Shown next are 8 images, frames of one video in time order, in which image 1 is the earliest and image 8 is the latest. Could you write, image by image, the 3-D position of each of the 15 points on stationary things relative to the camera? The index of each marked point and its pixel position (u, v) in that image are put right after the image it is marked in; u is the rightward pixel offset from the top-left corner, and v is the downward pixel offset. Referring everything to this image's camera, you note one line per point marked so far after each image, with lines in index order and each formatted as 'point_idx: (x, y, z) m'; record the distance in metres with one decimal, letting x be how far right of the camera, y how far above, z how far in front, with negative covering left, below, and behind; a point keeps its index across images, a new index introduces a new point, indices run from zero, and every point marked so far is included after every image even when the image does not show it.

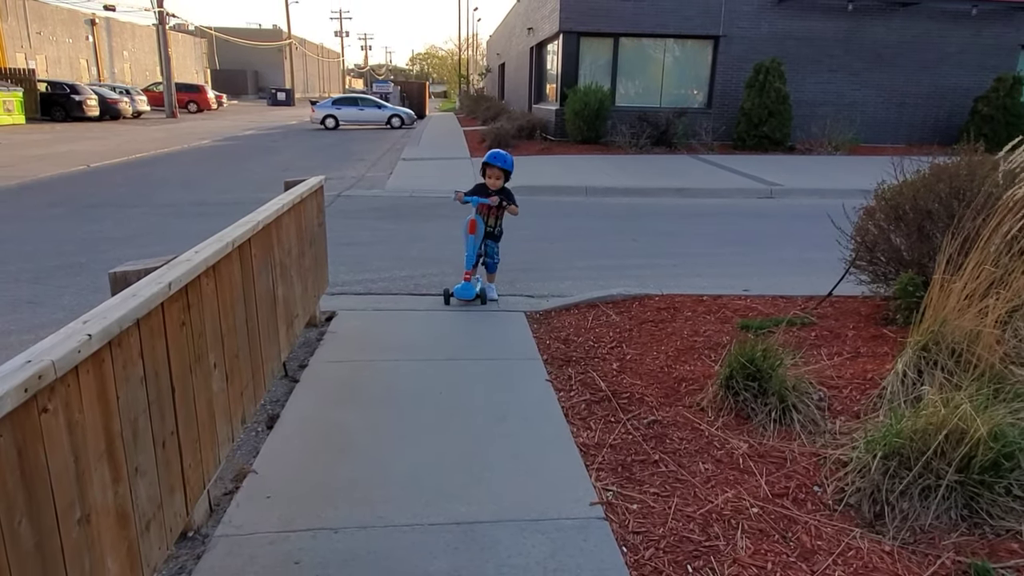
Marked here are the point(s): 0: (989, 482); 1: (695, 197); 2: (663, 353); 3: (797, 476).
0: (+1.8, -0.7, +2.8) m
1: (+3.2, +1.6, +13.0) m
2: (+0.9, -0.4, +4.5) m
3: (+1.2, -0.8, +3.1) m
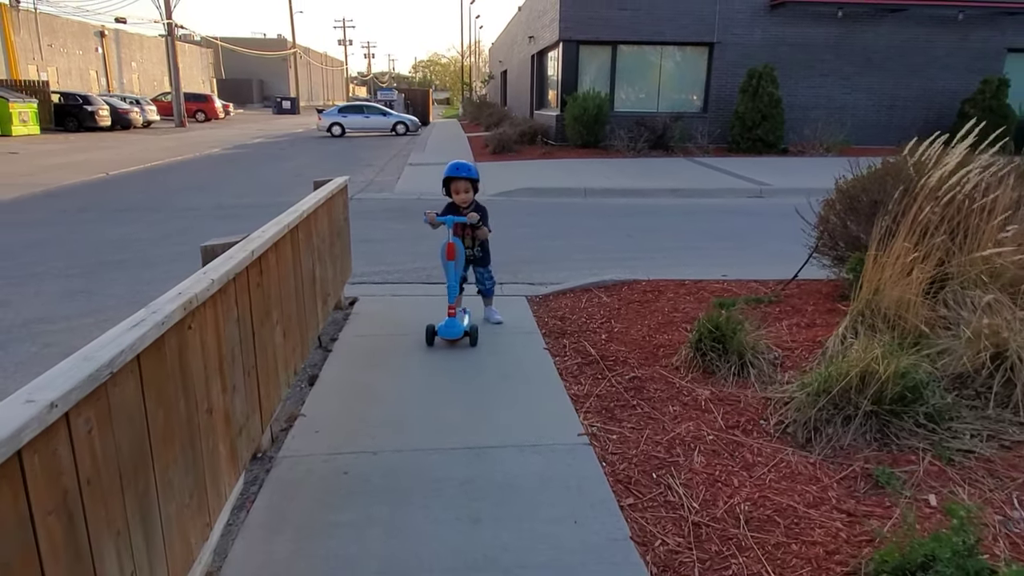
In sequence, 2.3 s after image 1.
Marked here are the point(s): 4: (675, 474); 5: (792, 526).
0: (+1.8, -0.6, +3.5) m
1: (+3.2, +1.6, +13.7) m
2: (+0.9, -0.3, +5.2) m
3: (+1.2, -0.6, +3.8) m
4: (+0.7, -0.8, +3.2) m
5: (+1.0, -0.9, +2.8) m
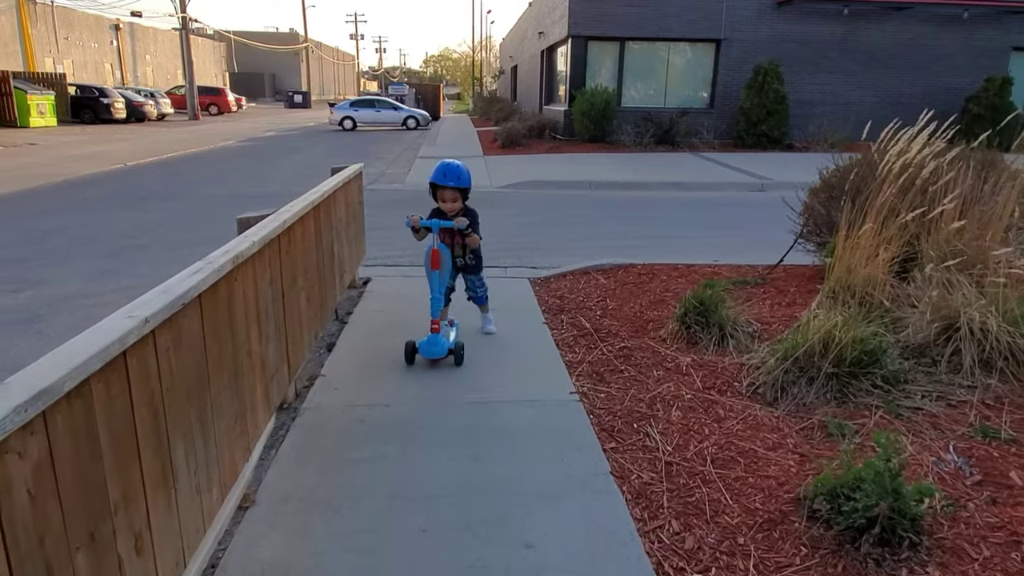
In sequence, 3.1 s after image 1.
0: (+1.8, -0.5, +3.9) m
1: (+3.3, +1.8, +14.1) m
2: (+1.0, -0.1, +5.6) m
3: (+1.2, -0.5, +4.2) m
4: (+0.7, -0.7, +3.7) m
5: (+1.0, -0.7, +3.2) m
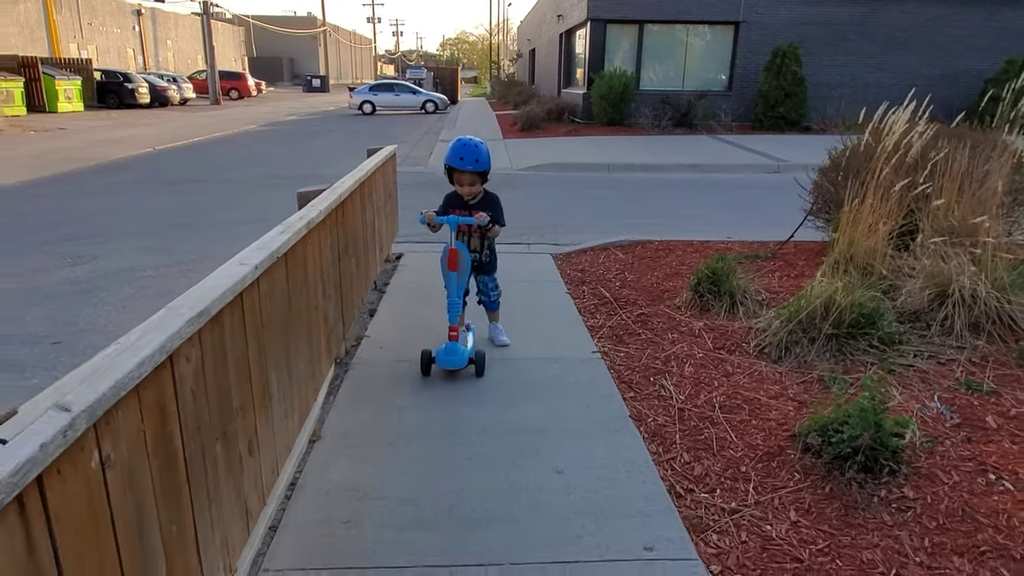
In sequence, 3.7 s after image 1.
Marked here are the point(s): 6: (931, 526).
0: (+2.0, -0.3, +4.3) m
1: (+3.7, +2.2, +14.4) m
2: (+1.2, +0.1, +6.0) m
3: (+1.3, -0.3, +4.6) m
4: (+0.8, -0.5, +4.1) m
5: (+1.2, -0.6, +3.6) m
6: (+1.5, -0.8, +2.7) m
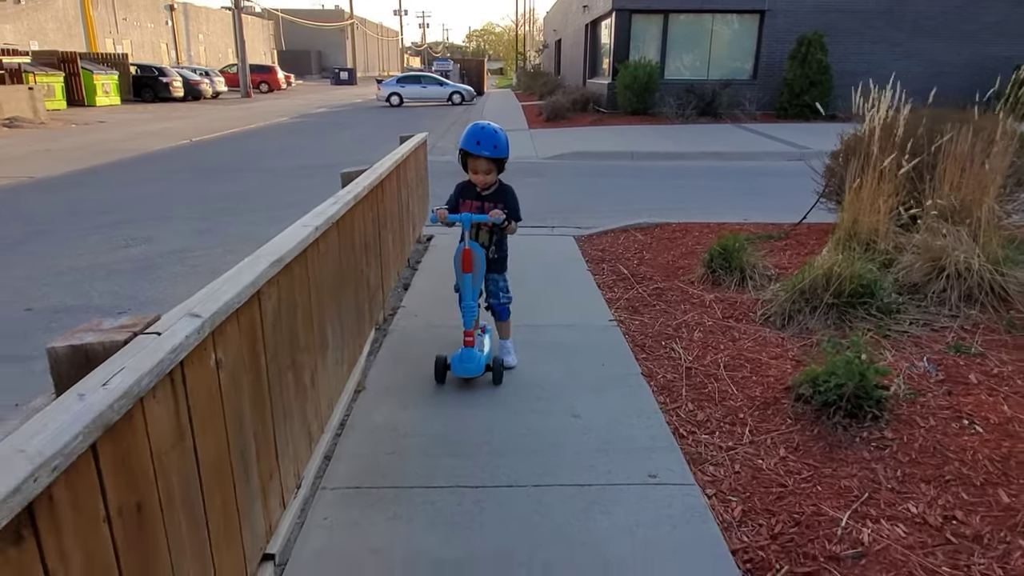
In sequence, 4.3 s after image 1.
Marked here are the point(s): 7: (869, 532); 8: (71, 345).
0: (+2.1, -0.1, +4.6) m
1: (+4.2, +2.5, +14.6) m
2: (+1.4, +0.3, +6.4) m
3: (+1.5, -0.1, +4.9) m
4: (+1.0, -0.3, +4.4) m
5: (+1.3, -0.4, +4.0) m
6: (+1.6, -0.7, +3.0) m
7: (+1.2, -0.8, +2.6) m
8: (-0.9, -0.1, +1.6) m
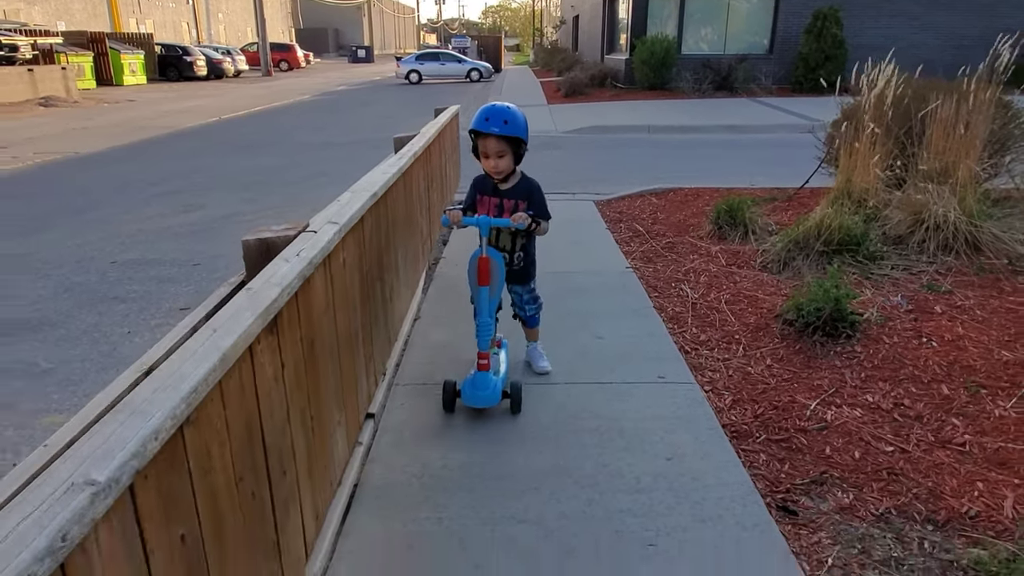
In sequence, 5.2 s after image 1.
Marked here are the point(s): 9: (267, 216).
0: (+2.3, +0.2, +5.2) m
1: (+4.6, +3.1, +15.1) m
2: (+1.6, +0.7, +7.0) m
3: (+1.7, +0.2, +5.6) m
4: (+1.2, 0.0, +5.1) m
5: (+1.5, -0.1, +4.6) m
6: (+1.7, -0.4, +3.7) m
7: (+1.4, -0.5, +3.3) m
8: (-0.8, +0.1, +2.3) m
9: (-2.7, +0.8, +8.1) m
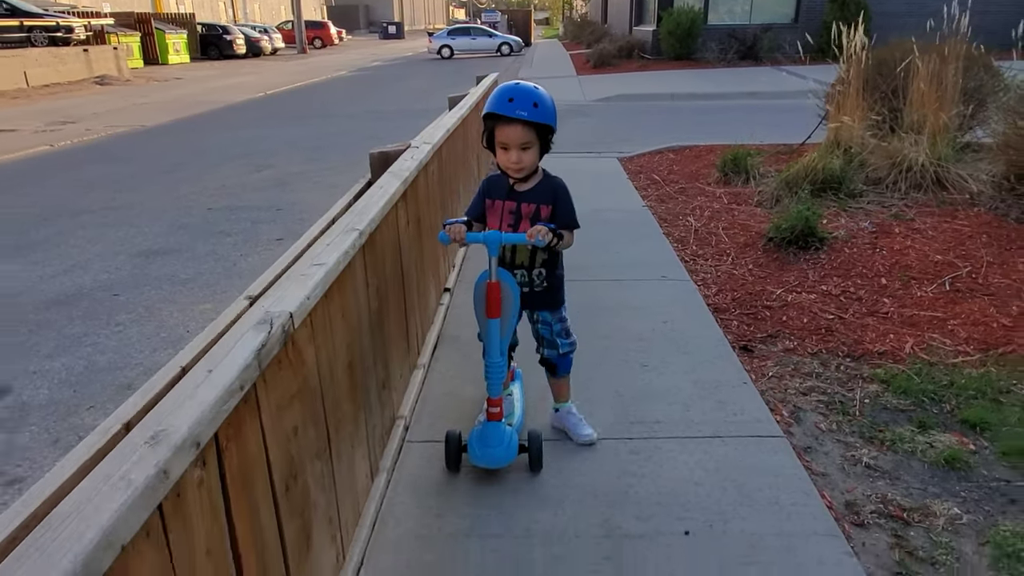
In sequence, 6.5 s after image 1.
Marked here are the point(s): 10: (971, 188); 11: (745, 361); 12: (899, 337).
0: (+2.6, +0.8, +6.2) m
1: (+5.3, +4.0, +15.9) m
2: (+2.0, +1.3, +8.0) m
3: (+2.0, +0.8, +6.6) m
4: (+1.5, +0.6, +6.1) m
5: (+1.7, +0.4, +5.6) m
6: (+2.0, +0.1, +4.7) m
7: (+1.6, 0.0, +4.3) m
8: (-0.6, +0.6, +3.4) m
9: (-2.3, +1.4, +9.3) m
10: (+3.7, +0.8, +6.1) m
11: (+1.1, -0.3, +3.6) m
12: (+1.9, -0.2, +3.7) m
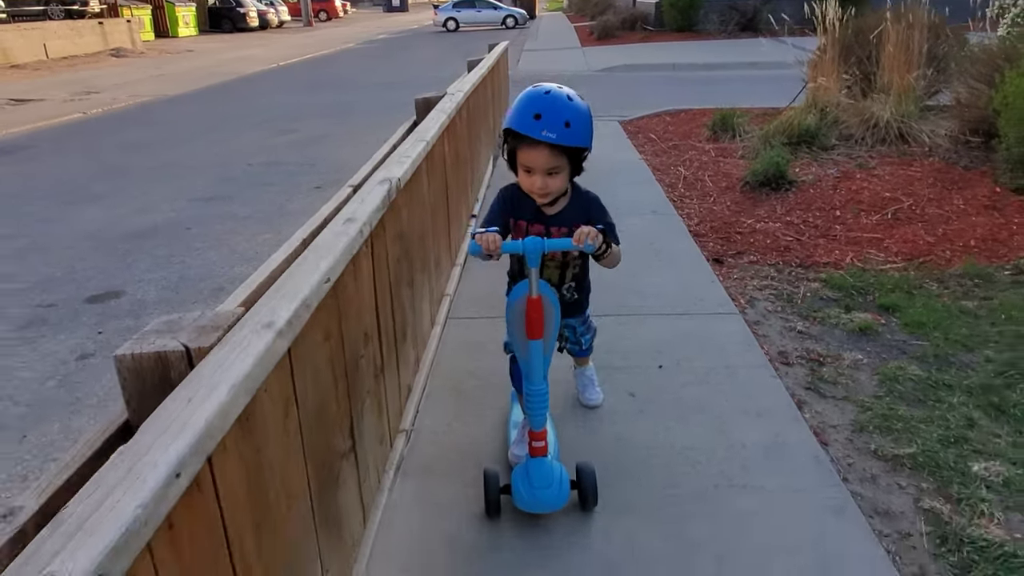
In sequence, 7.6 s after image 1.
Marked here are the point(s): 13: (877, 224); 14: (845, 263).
0: (+2.7, +1.3, +7.0) m
1: (+5.4, +4.8, +16.6) m
2: (+2.1, +1.9, +8.8) m
3: (+2.1, +1.3, +7.4) m
4: (+1.6, +1.1, +6.9) m
5: (+1.8, +1.0, +6.5) m
6: (+2.1, +0.6, +5.5) m
7: (+1.7, +0.4, +5.1) m
8: (-0.5, +1.1, +4.2) m
9: (-2.1, +2.0, +10.1) m
10: (+3.8, +1.3, +6.9) m
11: (+1.2, +0.1, +4.4) m
12: (+2.0, +0.2, +4.6) m
13: (+2.4, +0.4, +5.0) m
14: (+2.0, +0.1, +4.4) m
